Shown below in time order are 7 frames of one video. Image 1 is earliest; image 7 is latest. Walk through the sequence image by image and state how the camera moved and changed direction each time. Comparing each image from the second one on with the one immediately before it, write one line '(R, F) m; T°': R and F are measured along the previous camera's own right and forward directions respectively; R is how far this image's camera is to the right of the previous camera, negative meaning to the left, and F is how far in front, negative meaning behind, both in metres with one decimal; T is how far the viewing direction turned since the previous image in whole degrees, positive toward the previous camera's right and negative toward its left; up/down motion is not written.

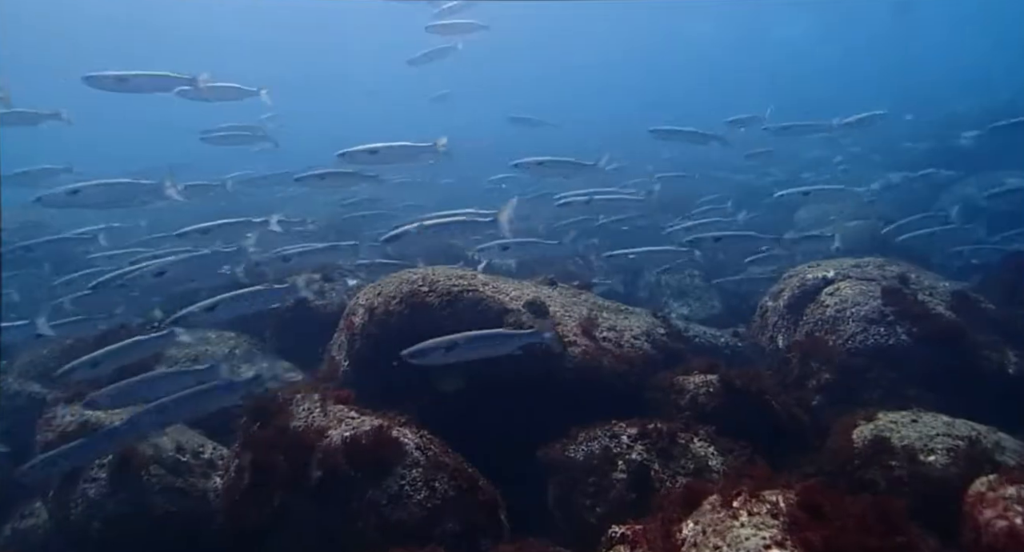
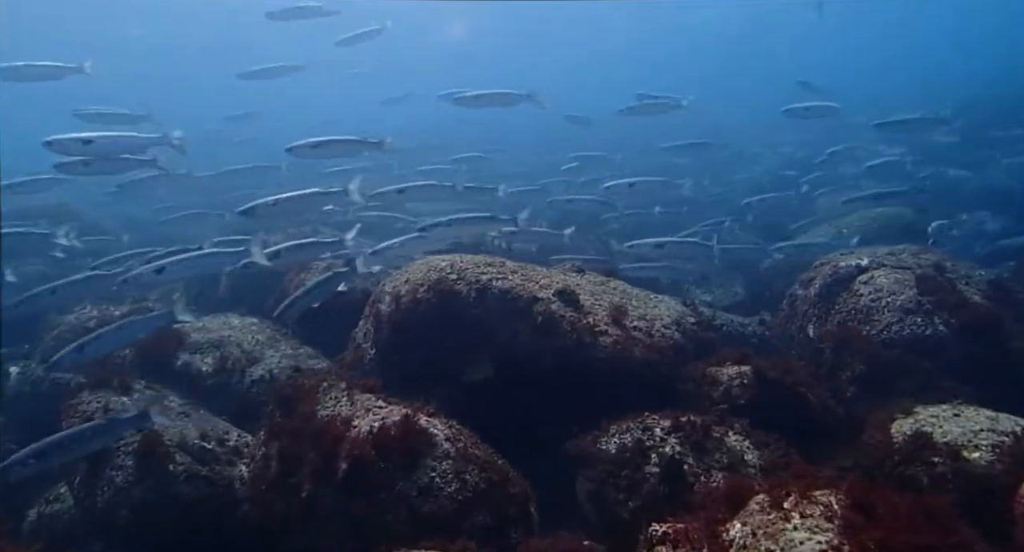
(-0.1, +0.1) m; -1°
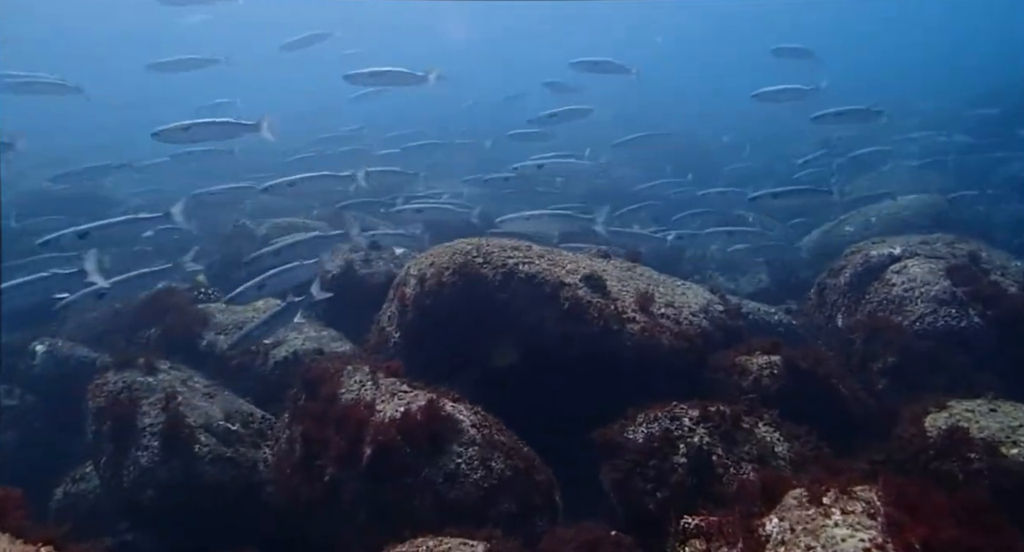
(-0.1, +0.1) m; -1°
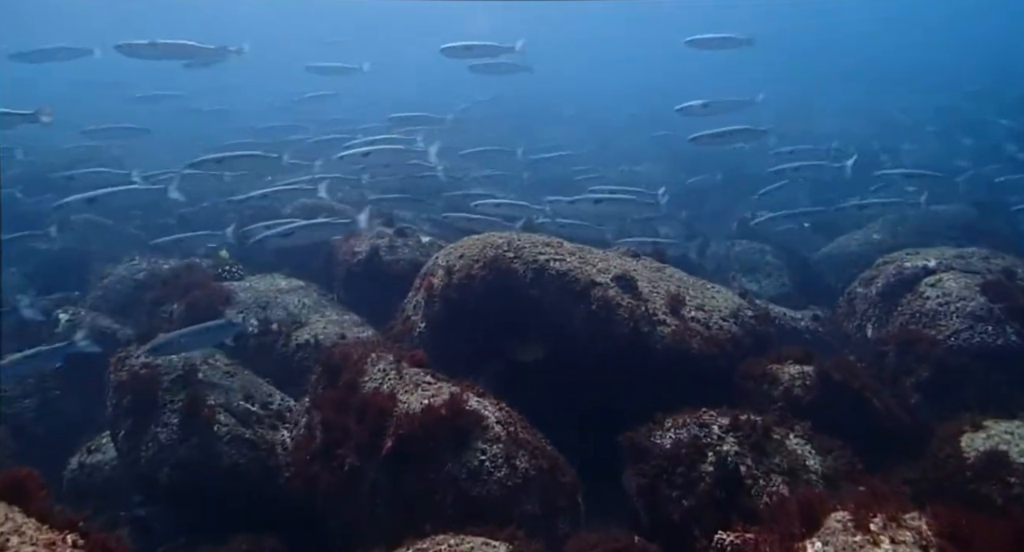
(-0.2, +0.1) m; -1°
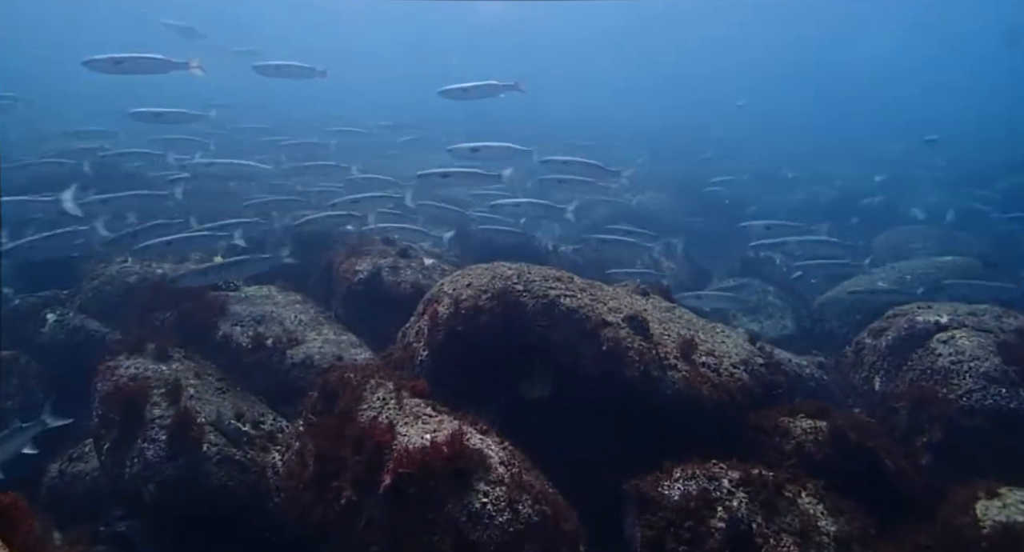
(-0.2, +0.2) m; +1°
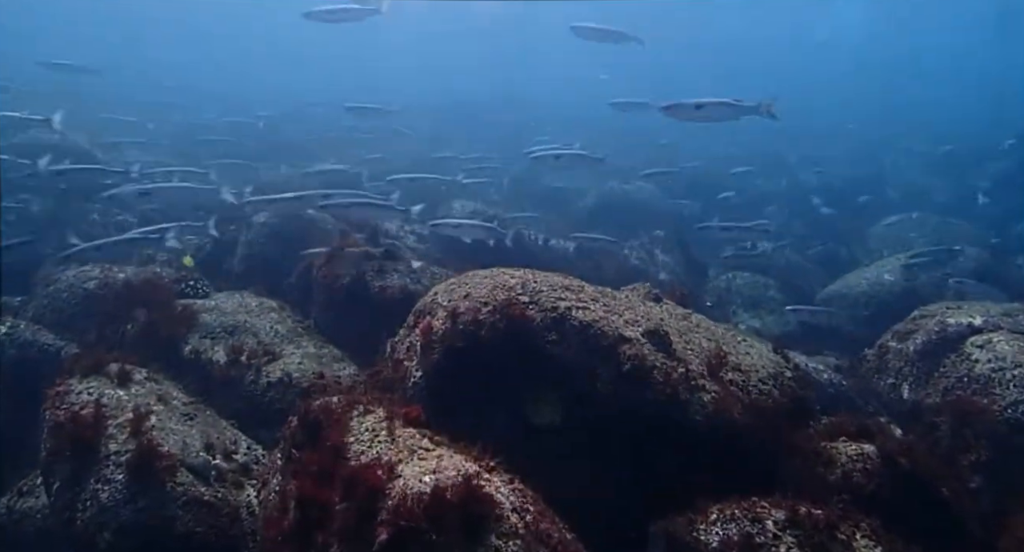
(-0.2, +0.9) m; +2°
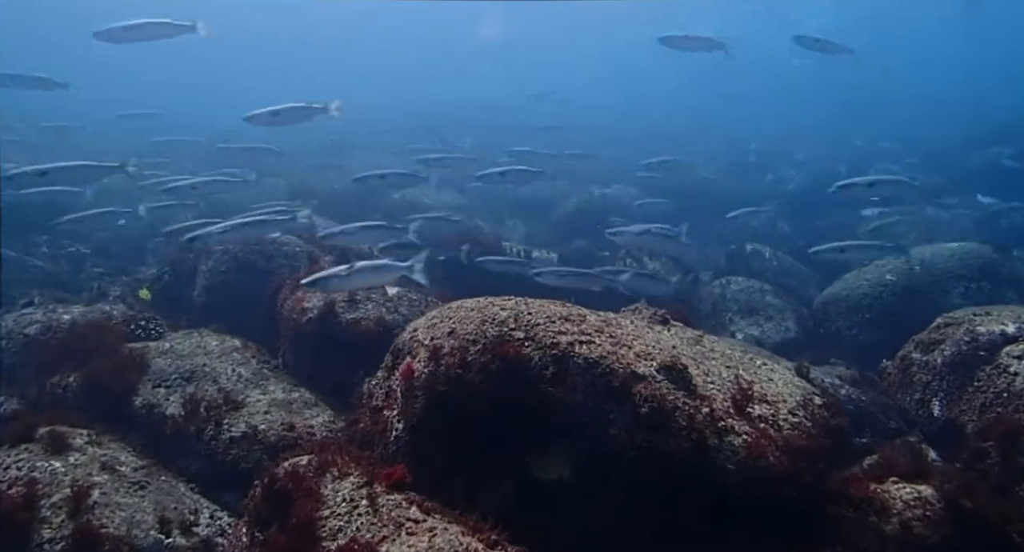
(-0.1, +0.9) m; +2°
